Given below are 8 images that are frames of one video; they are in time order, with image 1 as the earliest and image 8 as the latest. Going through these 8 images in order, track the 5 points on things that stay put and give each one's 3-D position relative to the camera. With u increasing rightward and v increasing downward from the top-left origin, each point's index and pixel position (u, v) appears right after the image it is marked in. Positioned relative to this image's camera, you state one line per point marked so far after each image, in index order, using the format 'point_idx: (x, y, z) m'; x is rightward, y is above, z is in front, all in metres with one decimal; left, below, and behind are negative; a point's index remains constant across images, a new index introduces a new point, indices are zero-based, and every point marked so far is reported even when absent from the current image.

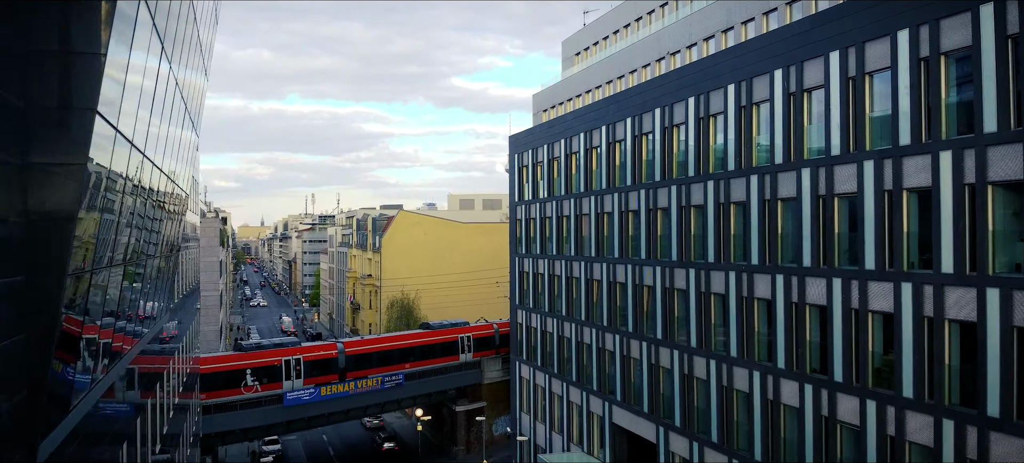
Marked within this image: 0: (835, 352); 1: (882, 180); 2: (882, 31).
0: (+5.9, -2.2, +17.6) m
1: (+6.3, +0.9, +16.3) m
2: (+6.3, +3.4, +16.3) m
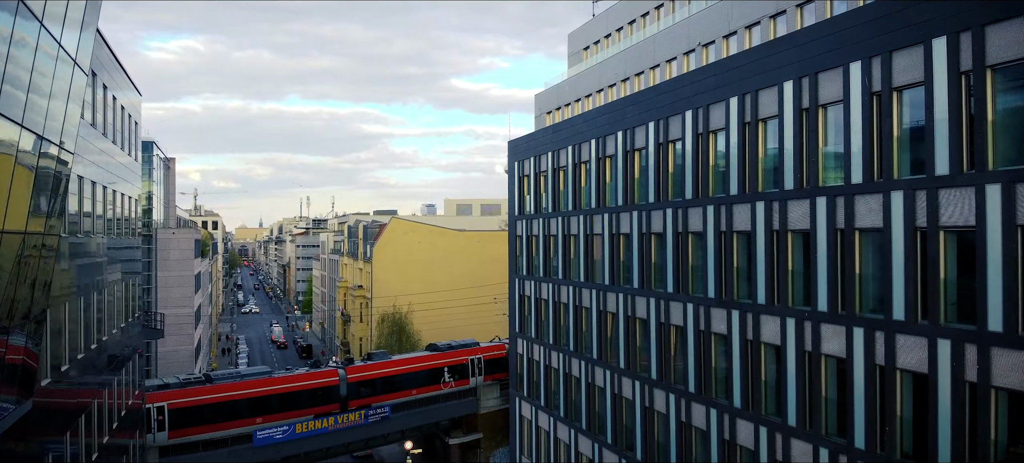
0: (+5.9, -2.8, +13.3) m
1: (+6.3, +0.3, +12.1) m
2: (+6.3, +2.8, +12.0) m
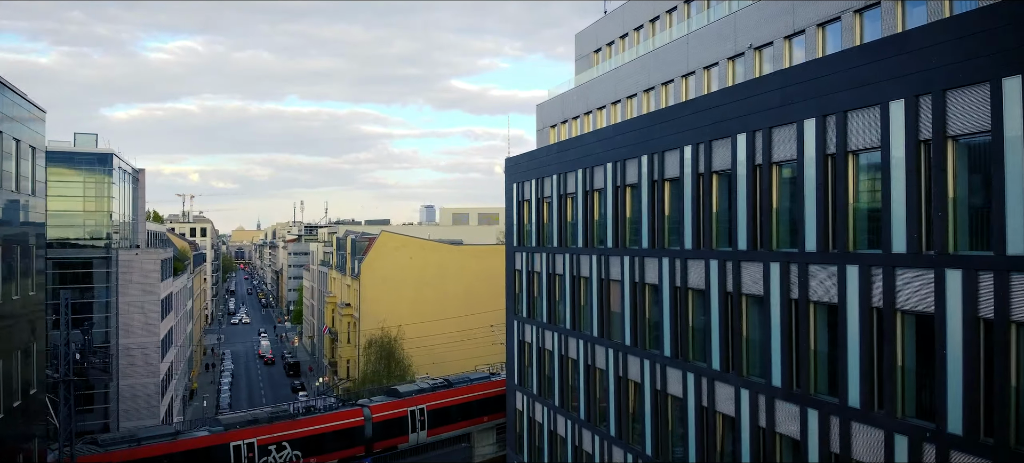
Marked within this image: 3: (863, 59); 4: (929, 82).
0: (+5.9, -3.8, +8.7) m
1: (+6.3, -0.7, +7.5) m
2: (+6.2, +1.8, +7.4) m
3: (+4.9, +2.4, +13.4) m
4: (+5.3, +1.9, +12.2) m
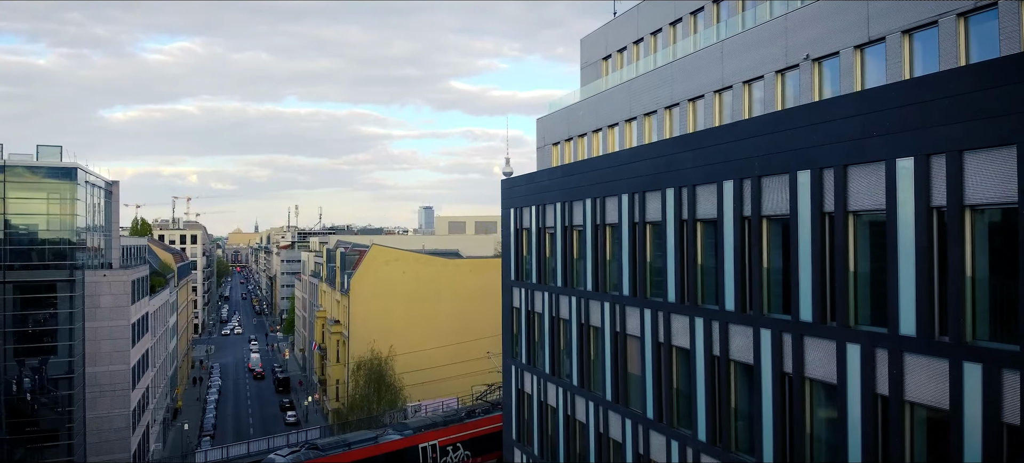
0: (+5.8, -4.6, +5.4) m
1: (+6.2, -1.5, +4.2) m
2: (+6.2, +1.0, +4.1) m
3: (+4.8, +1.6, +10.1) m
4: (+5.2, +1.1, +8.9) m
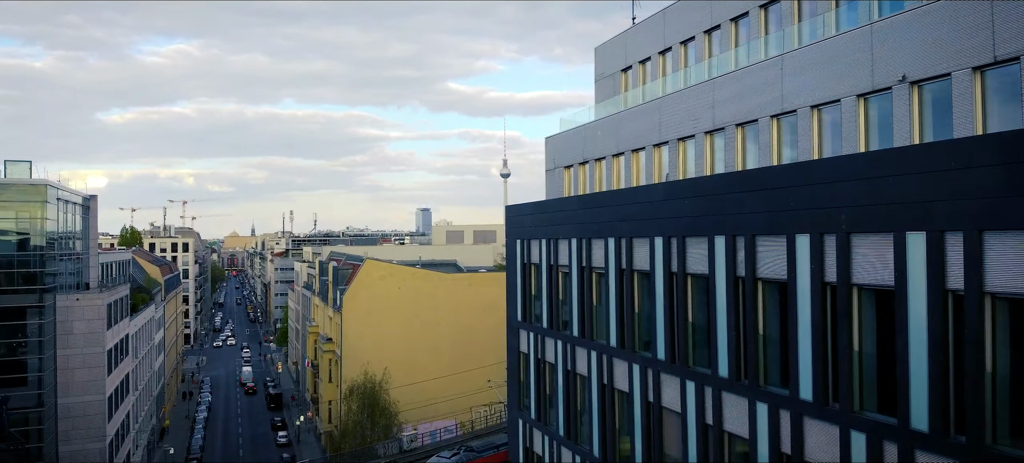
0: (+6.0, -5.3, +2.6) m
1: (+6.4, -2.2, +1.4) m
2: (+6.4, +0.3, +1.3) m
3: (+5.0, +0.9, +7.3) m
4: (+5.4, +0.4, +6.1) m
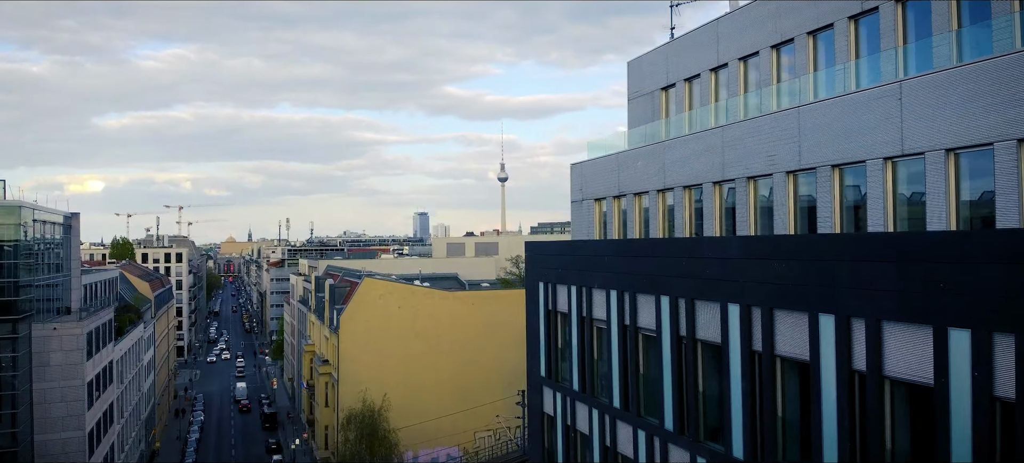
0: (+6.6, -6.0, -0.1) m
1: (+6.9, -2.9, -1.4) m
2: (+6.9, -0.4, -1.4) m
3: (+5.5, +0.1, +4.6) m
4: (+5.9, -0.3, +3.4) m
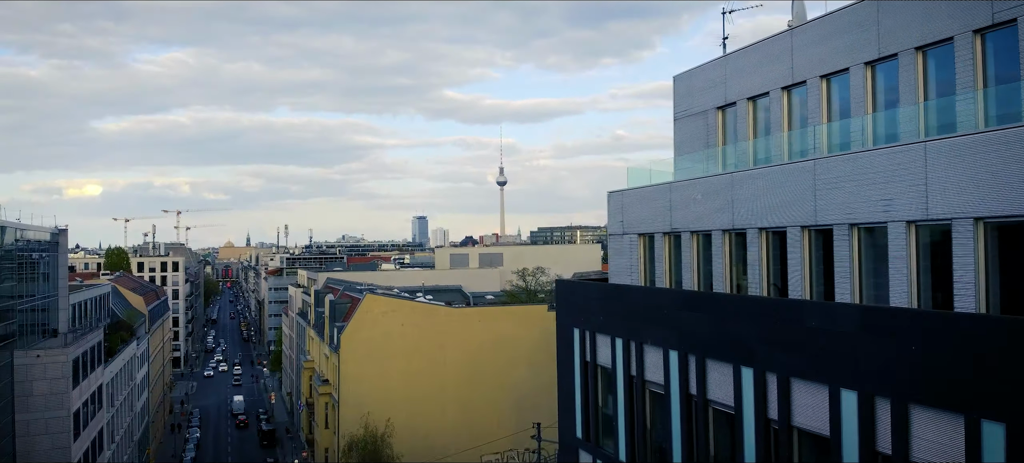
0: (+7.1, -6.6, -2.4) m
1: (+7.5, -3.5, -3.7) m
2: (+7.5, -1.0, -3.7) m
3: (+6.0, -0.5, +2.3) m
4: (+6.5, -0.9, +1.1) m
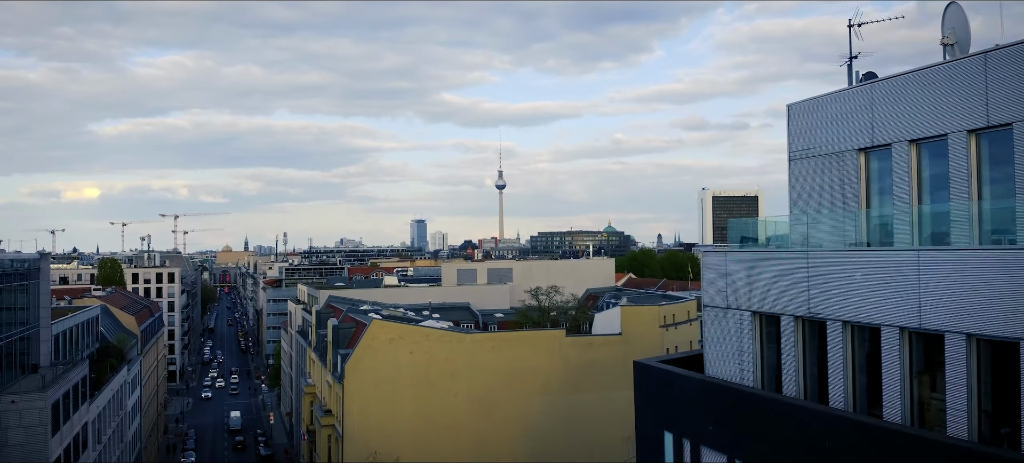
0: (+8.1, -7.5, -6.0) m
1: (+8.5, -4.4, -7.2) m
2: (+8.5, -1.9, -7.2) m
3: (+7.0, -1.4, -1.2) m
4: (+7.4, -1.9, -2.4) m
